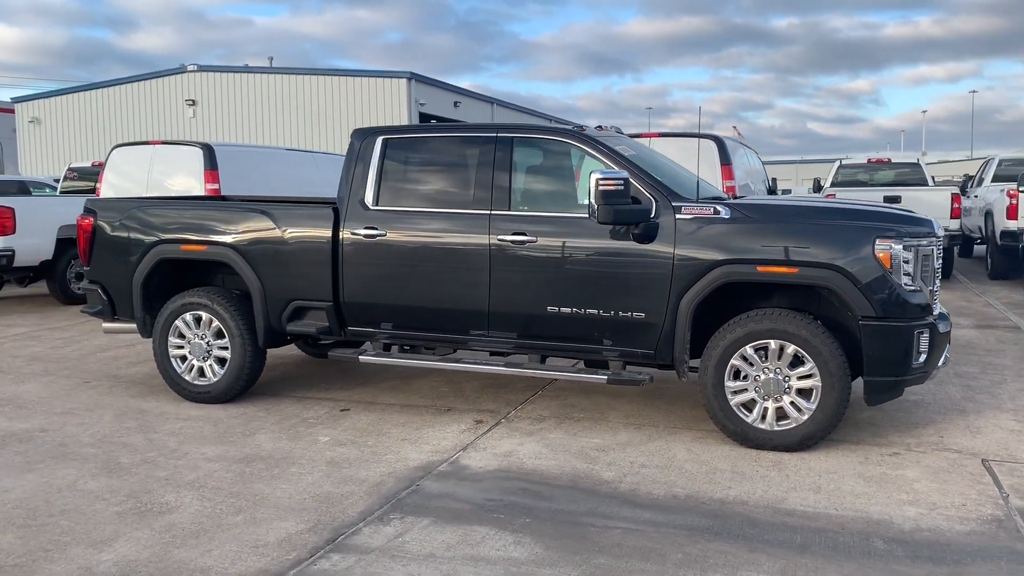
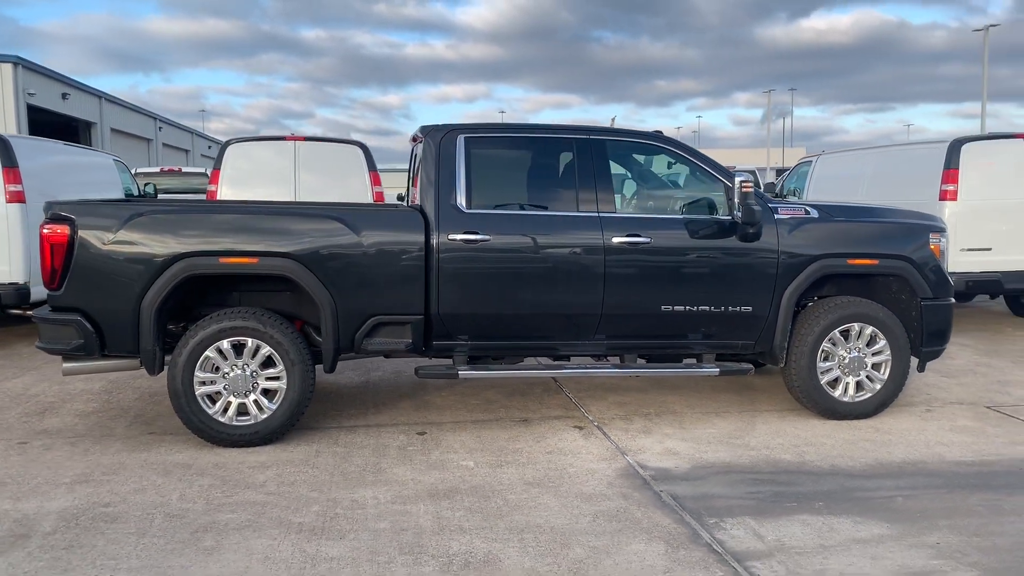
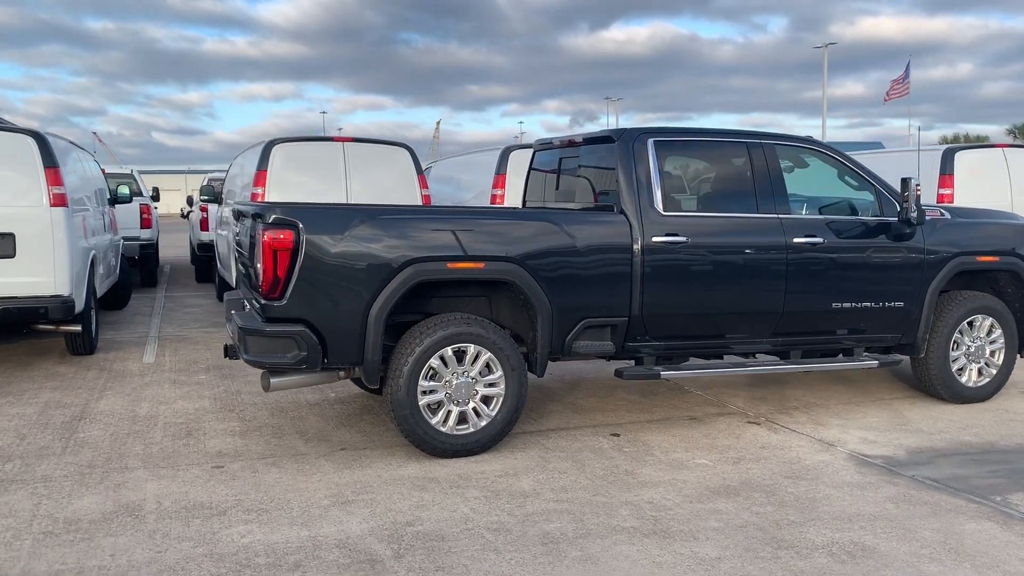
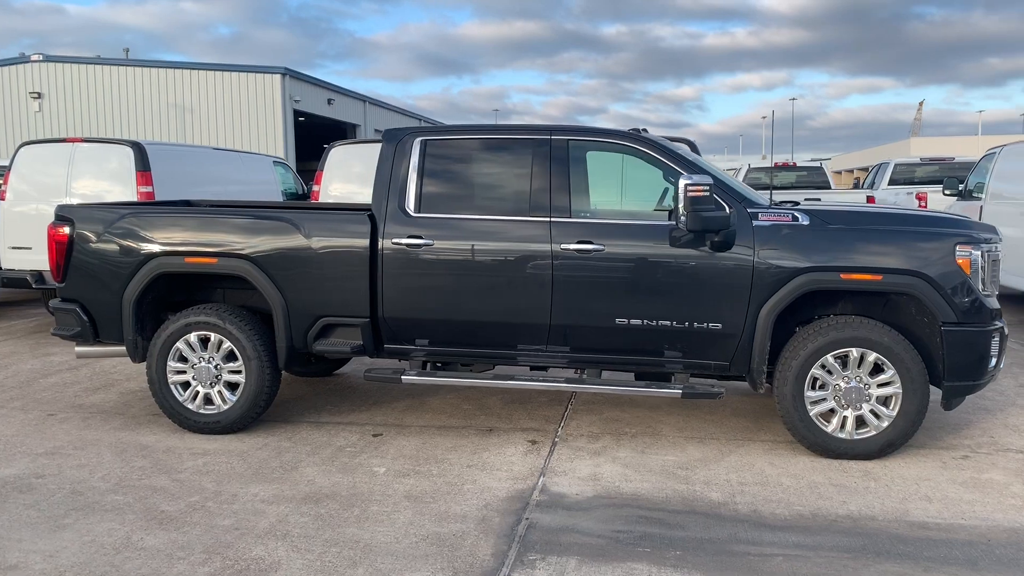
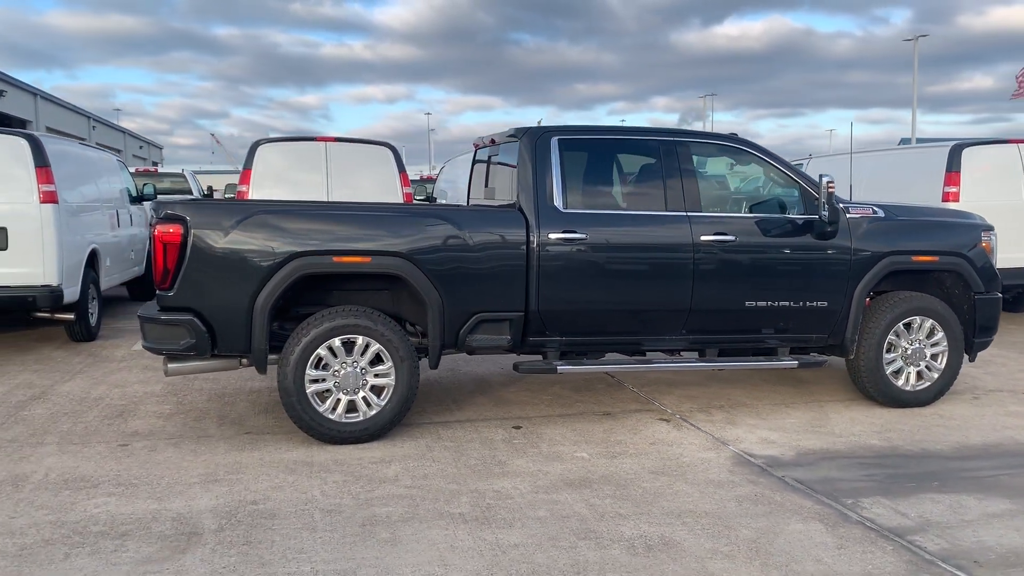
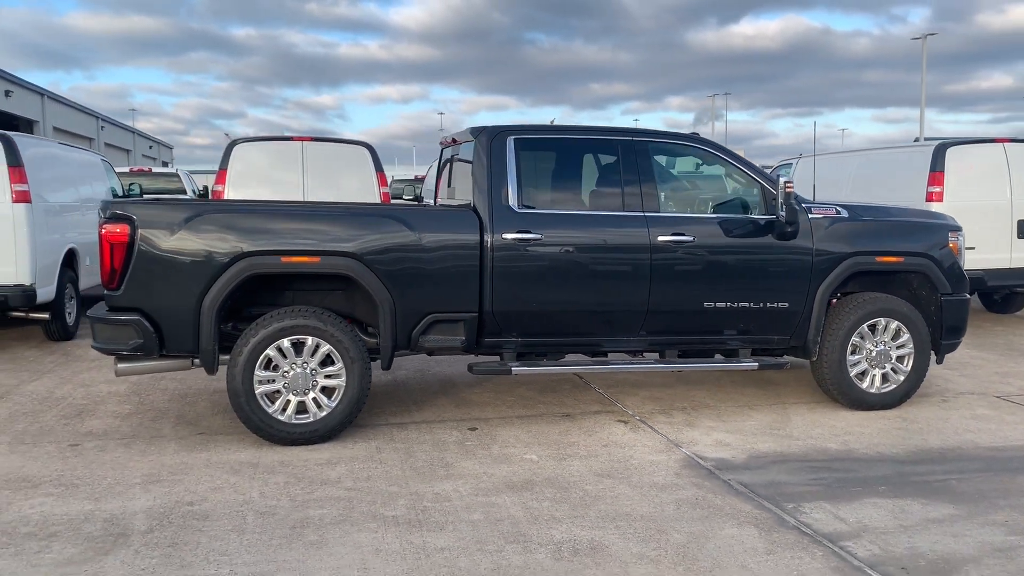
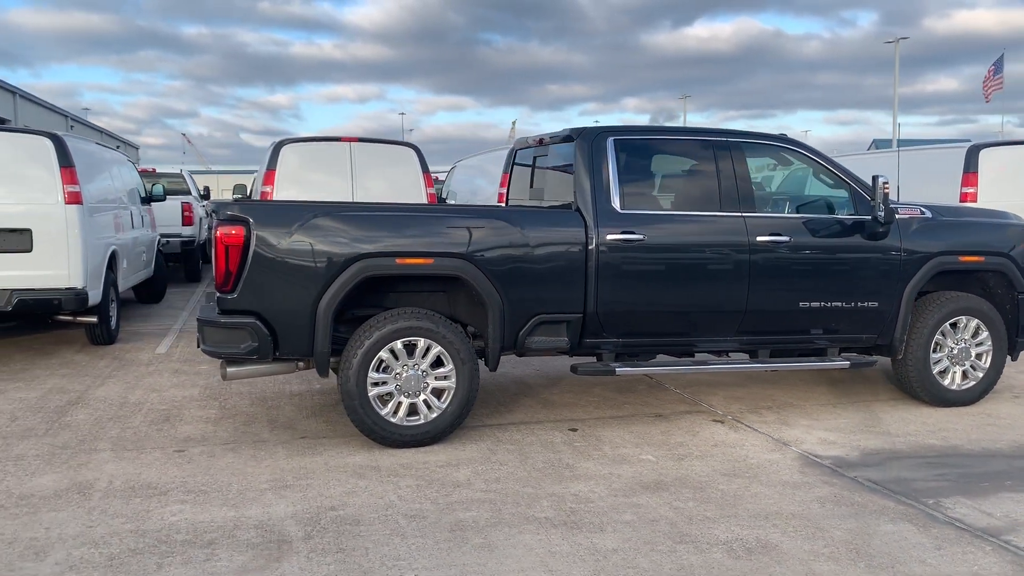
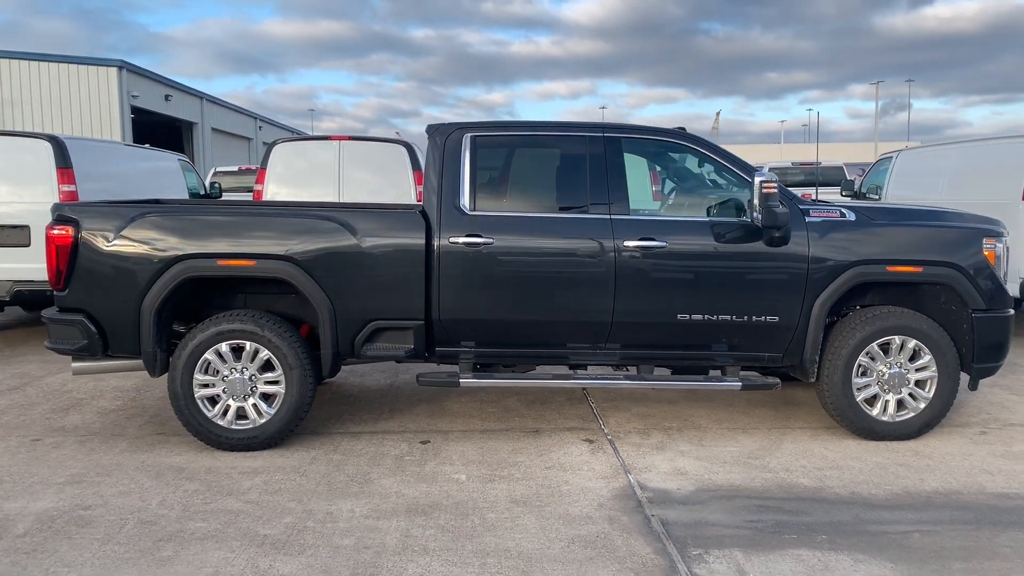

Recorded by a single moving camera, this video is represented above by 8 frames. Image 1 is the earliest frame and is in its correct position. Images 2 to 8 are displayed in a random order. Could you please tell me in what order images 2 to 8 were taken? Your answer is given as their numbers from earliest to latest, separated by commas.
4, 8, 2, 6, 5, 7, 3
